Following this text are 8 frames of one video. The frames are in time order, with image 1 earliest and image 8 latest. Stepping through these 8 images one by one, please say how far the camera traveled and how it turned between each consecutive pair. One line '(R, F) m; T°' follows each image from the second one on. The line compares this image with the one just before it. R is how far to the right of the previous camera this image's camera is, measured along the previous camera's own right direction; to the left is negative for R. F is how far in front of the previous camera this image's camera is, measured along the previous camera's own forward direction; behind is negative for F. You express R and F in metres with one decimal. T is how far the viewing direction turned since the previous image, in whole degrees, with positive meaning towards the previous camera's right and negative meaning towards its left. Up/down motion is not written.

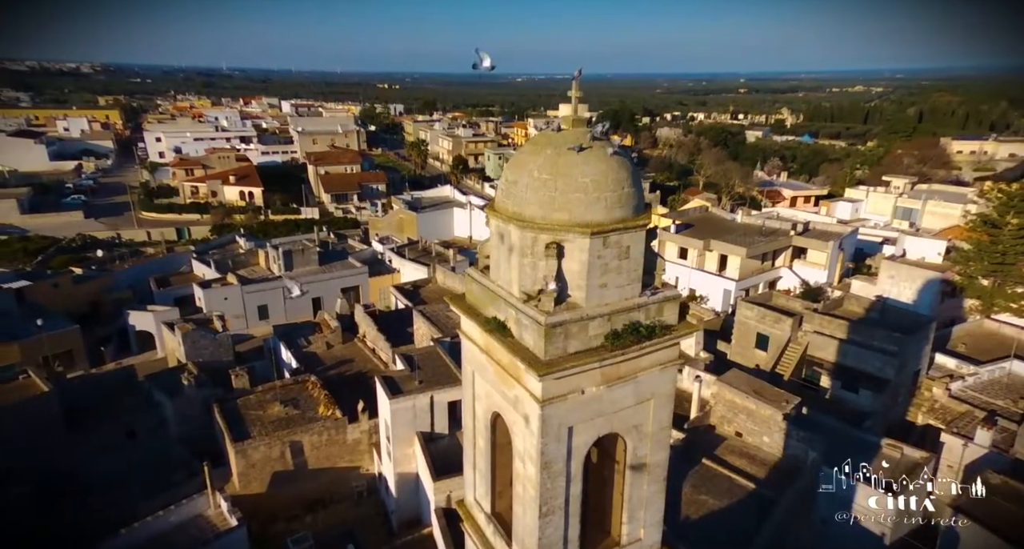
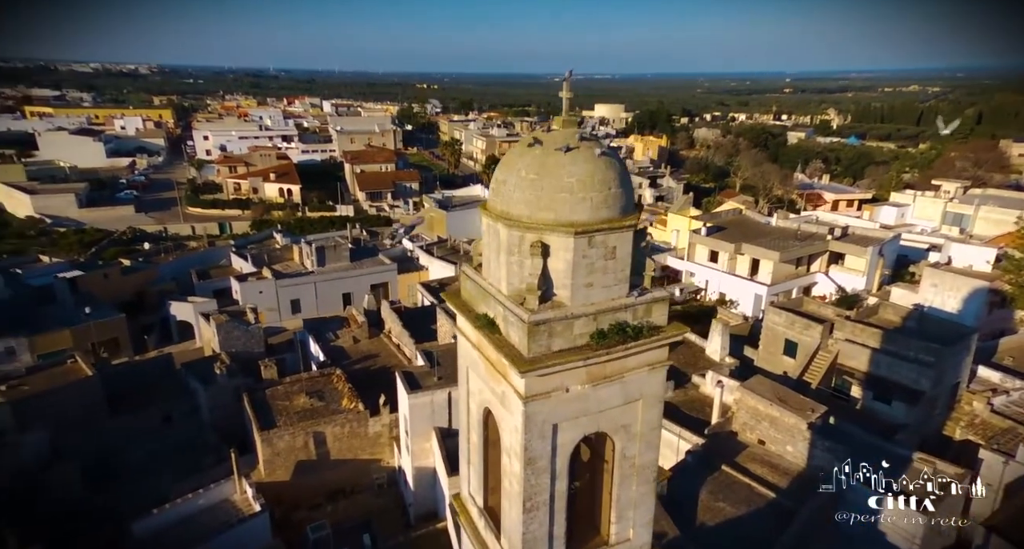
(+0.6, -0.2) m; -4°
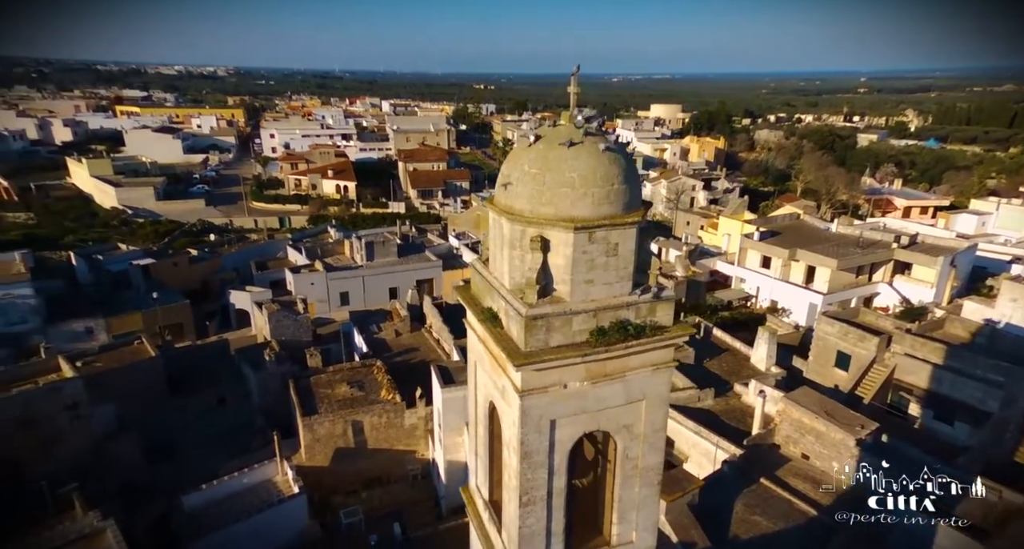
(+0.7, -0.1) m; -6°
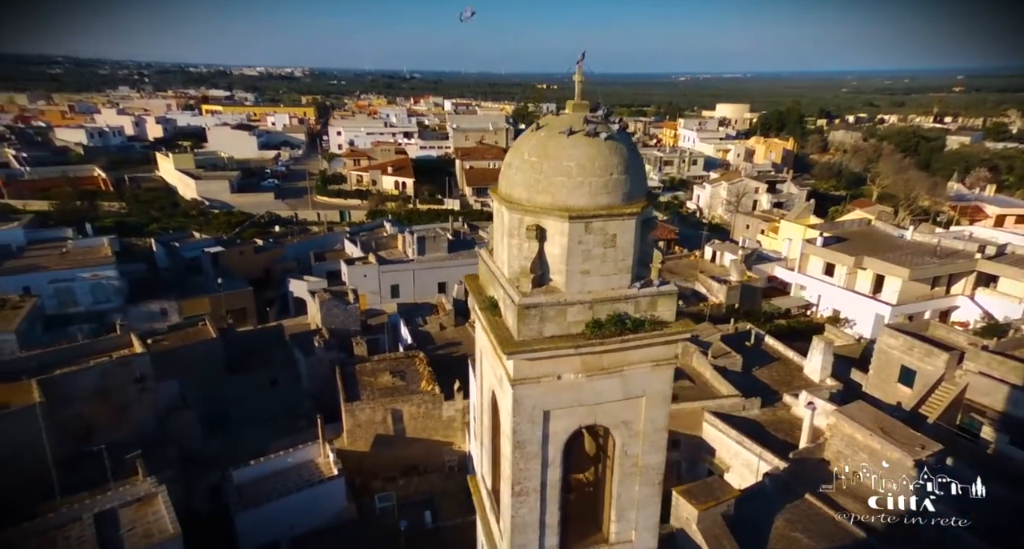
(+0.8, 0.0) m; -7°
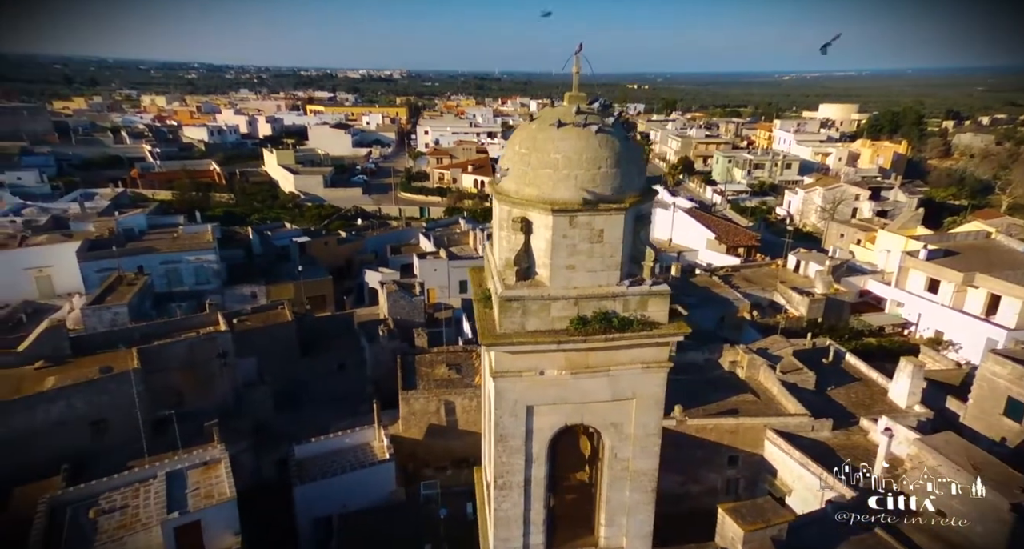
(+1.3, +0.1) m; -10°
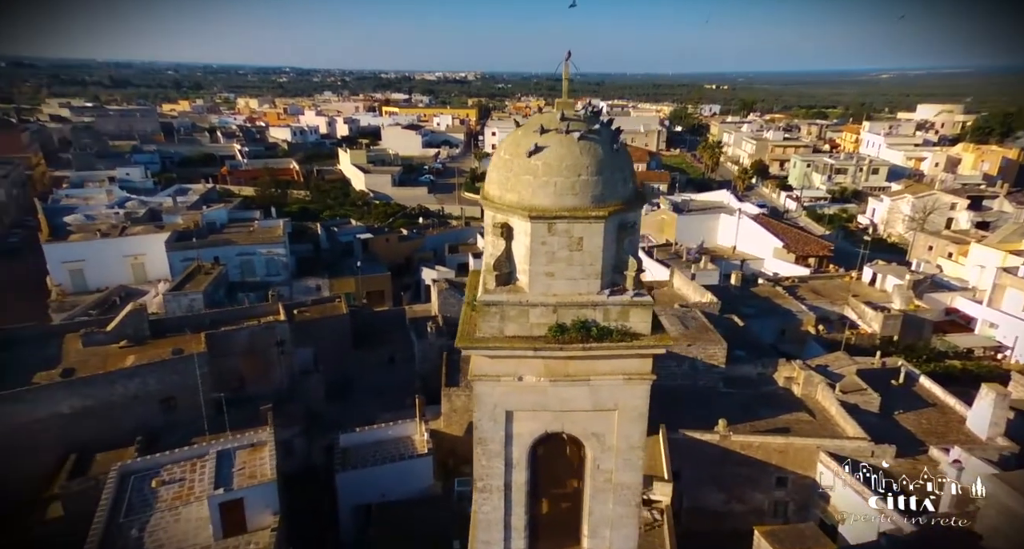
(+1.1, 0.0) m; -8°
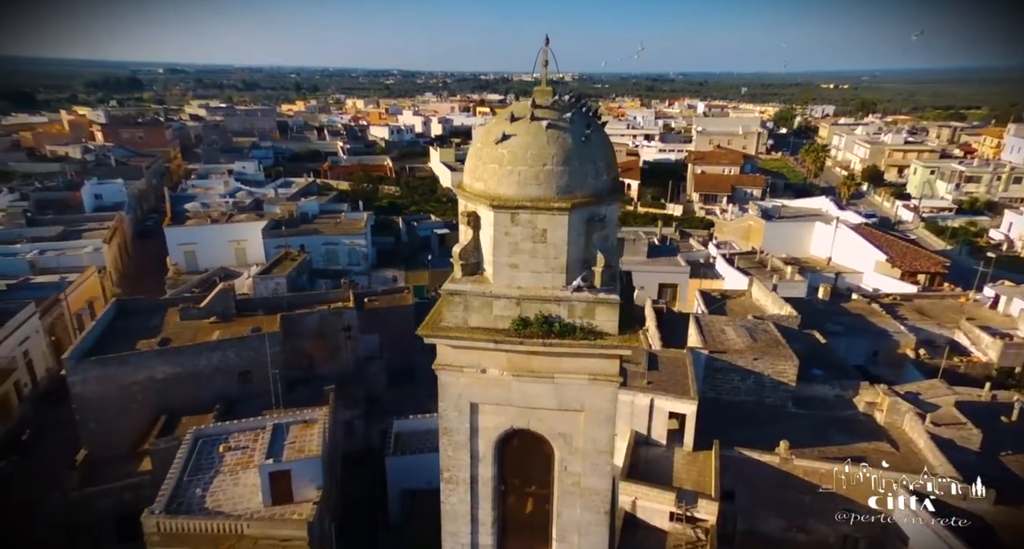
(+1.5, +0.3) m; -10°
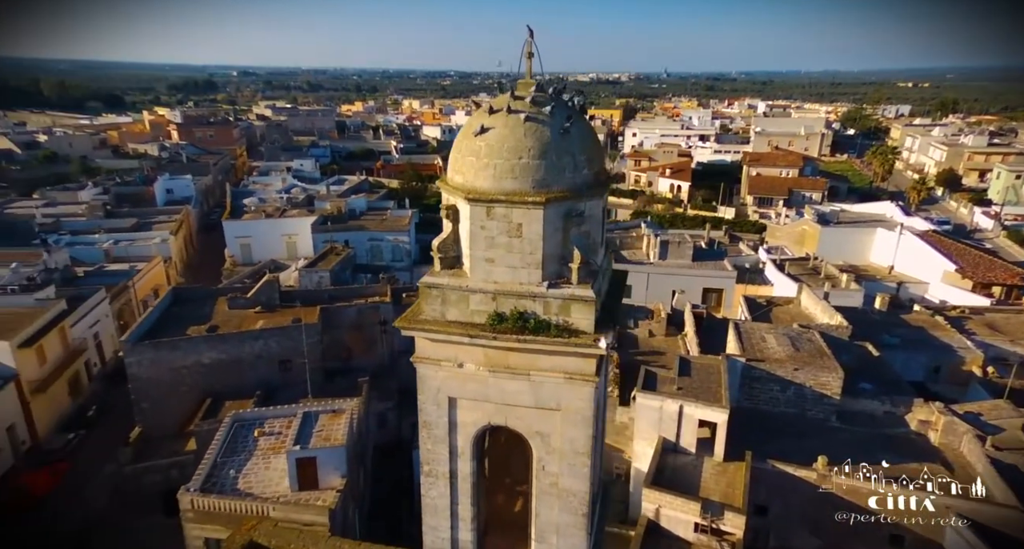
(+0.9, +0.2) m; -6°
